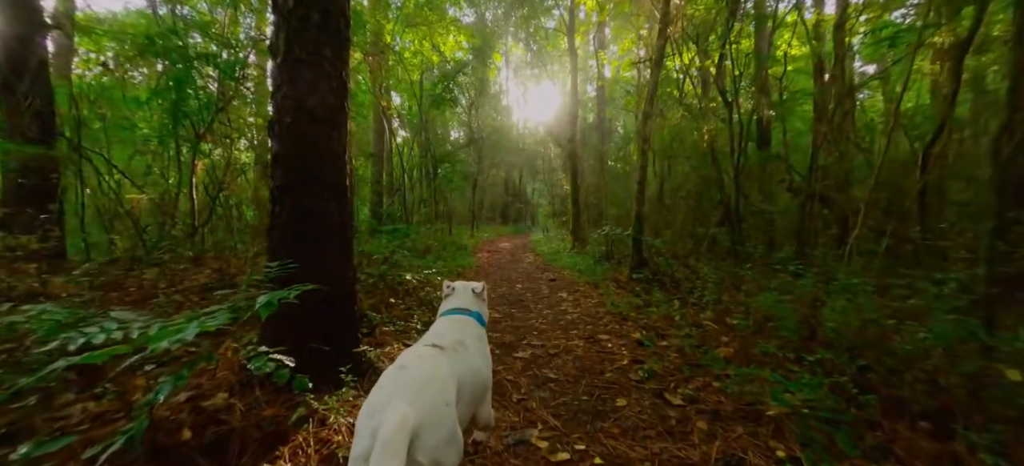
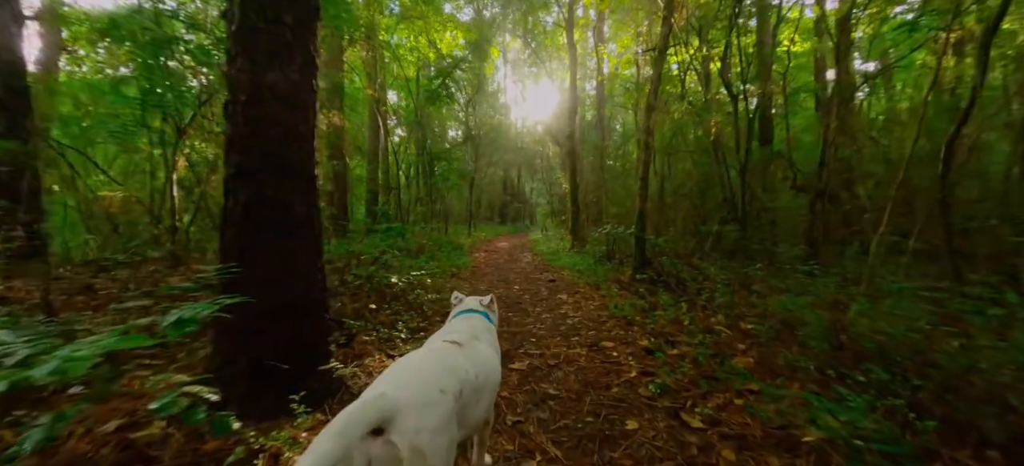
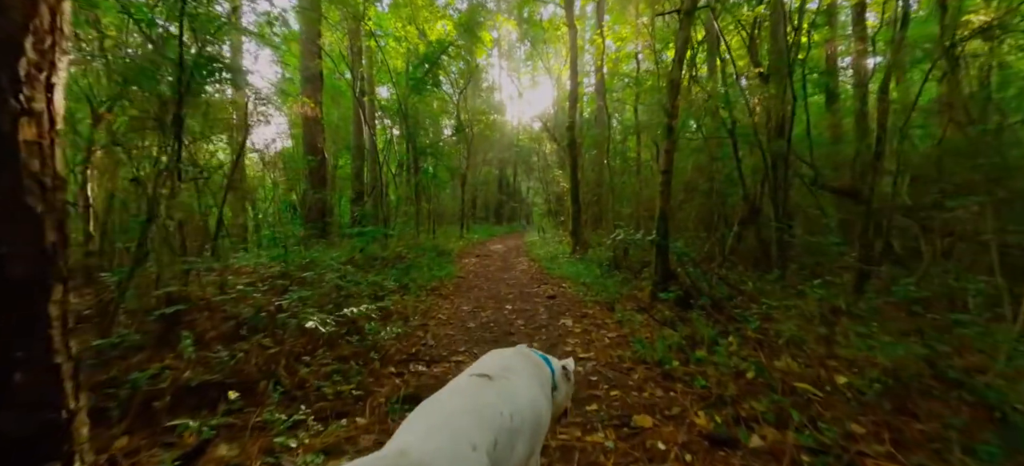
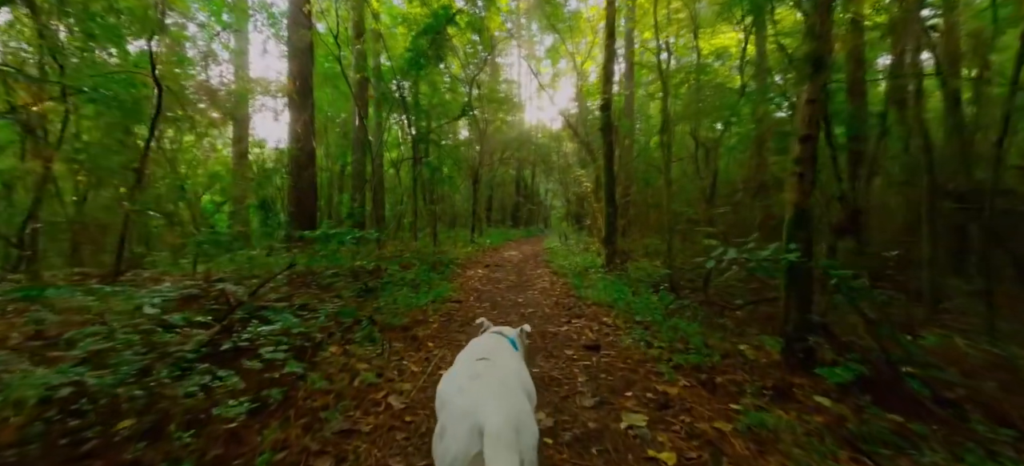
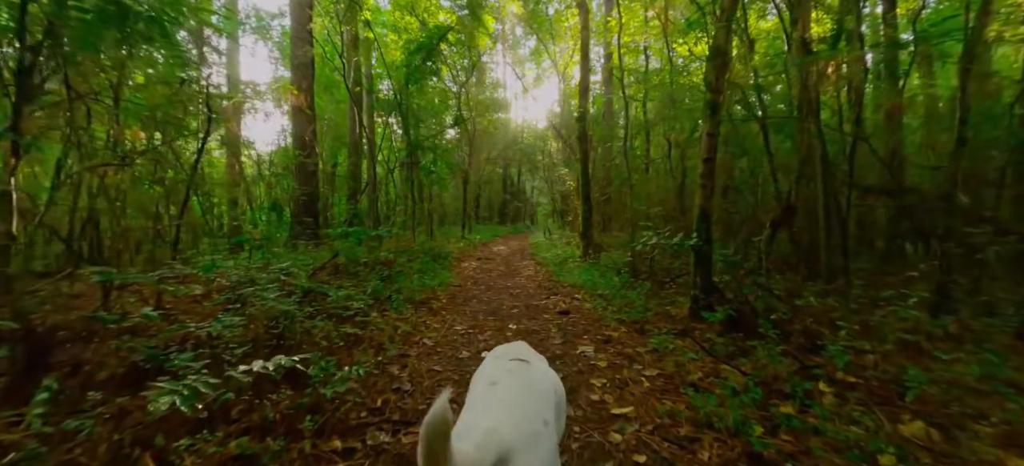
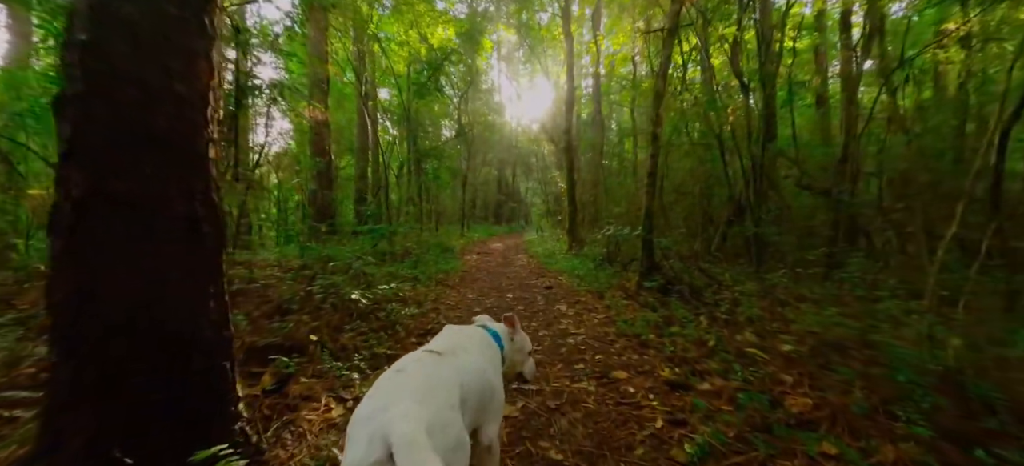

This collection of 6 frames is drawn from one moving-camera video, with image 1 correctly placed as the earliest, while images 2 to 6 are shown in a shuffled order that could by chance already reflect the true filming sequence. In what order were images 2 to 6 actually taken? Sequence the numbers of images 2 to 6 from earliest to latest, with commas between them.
2, 6, 3, 5, 4
